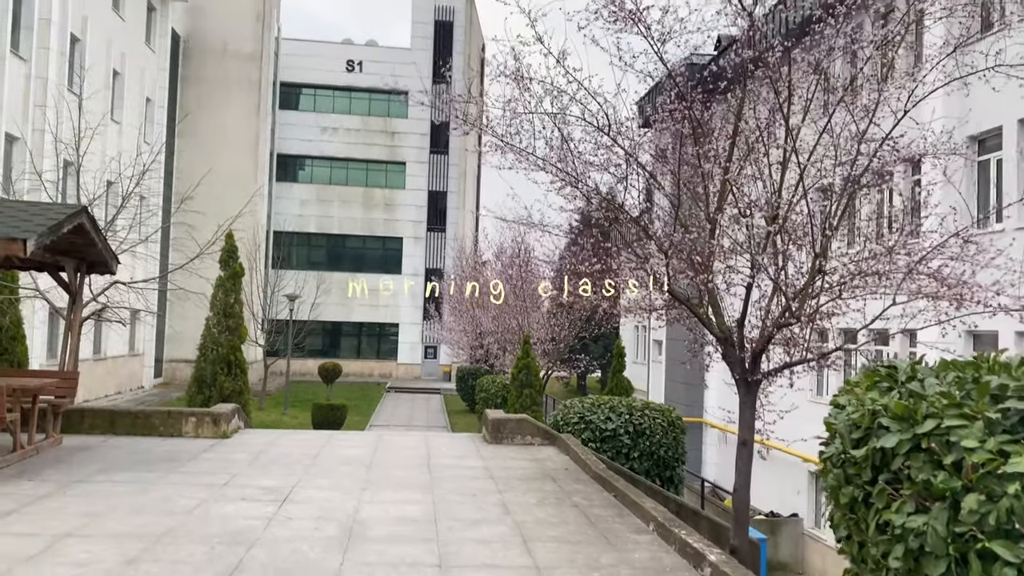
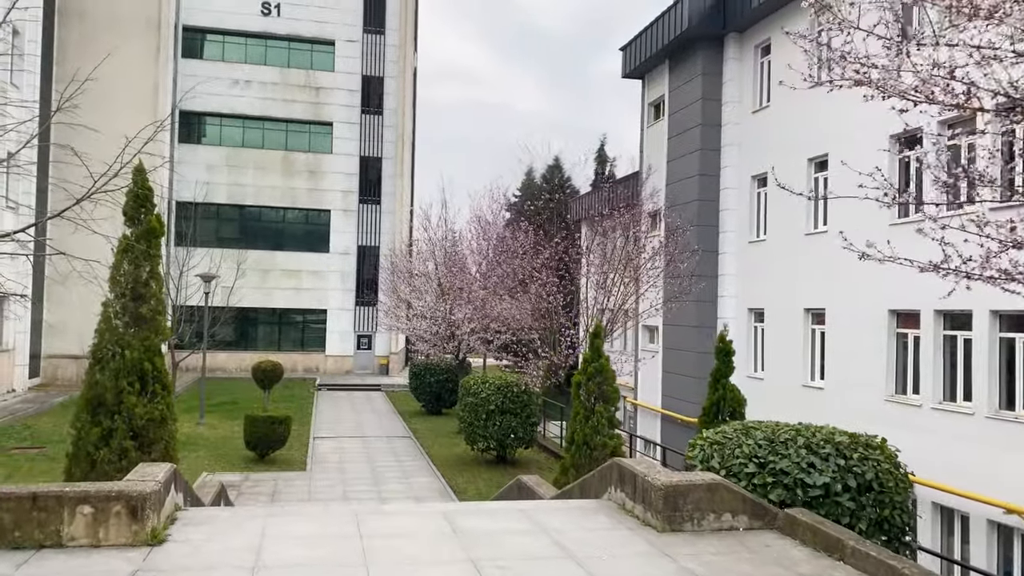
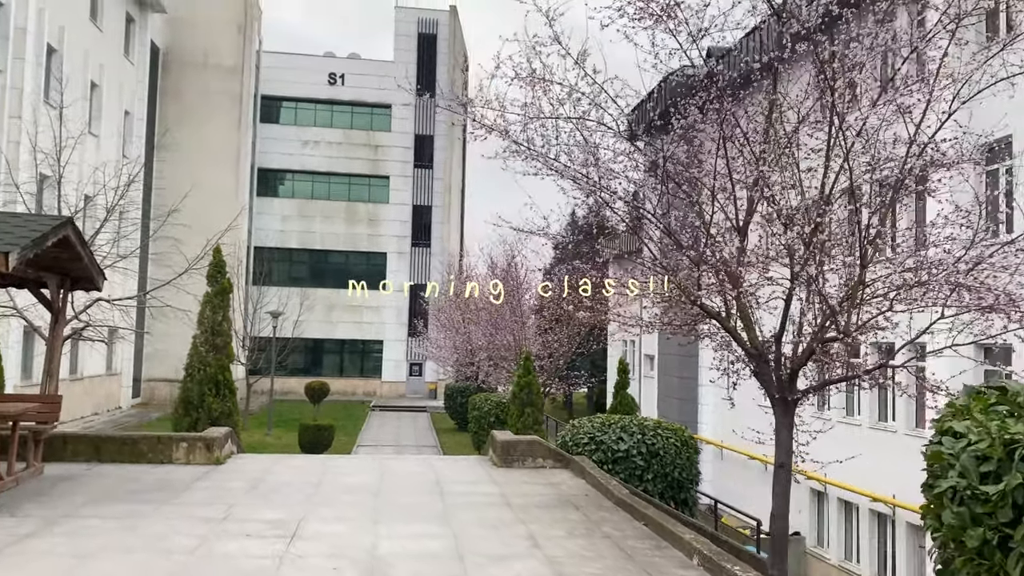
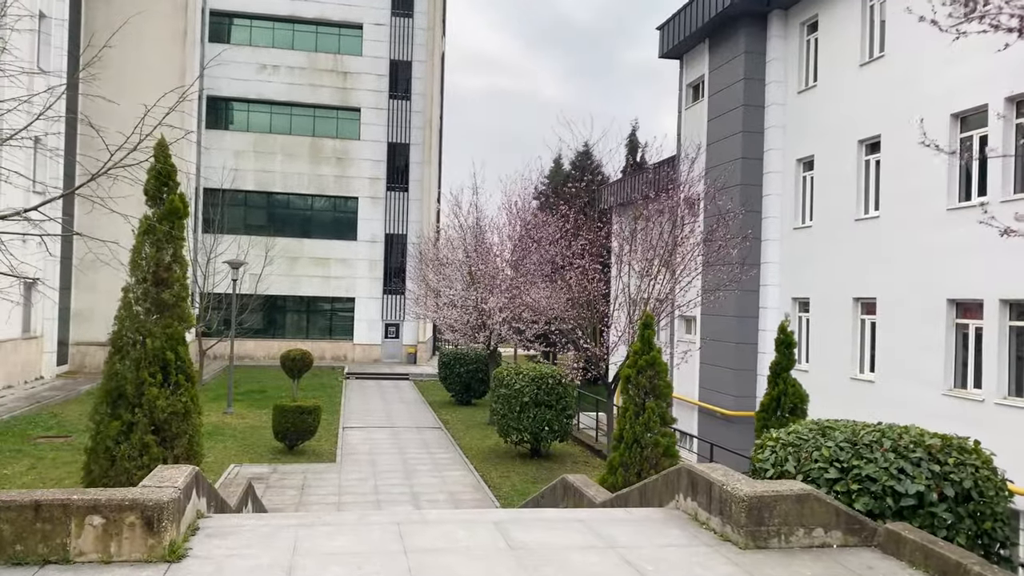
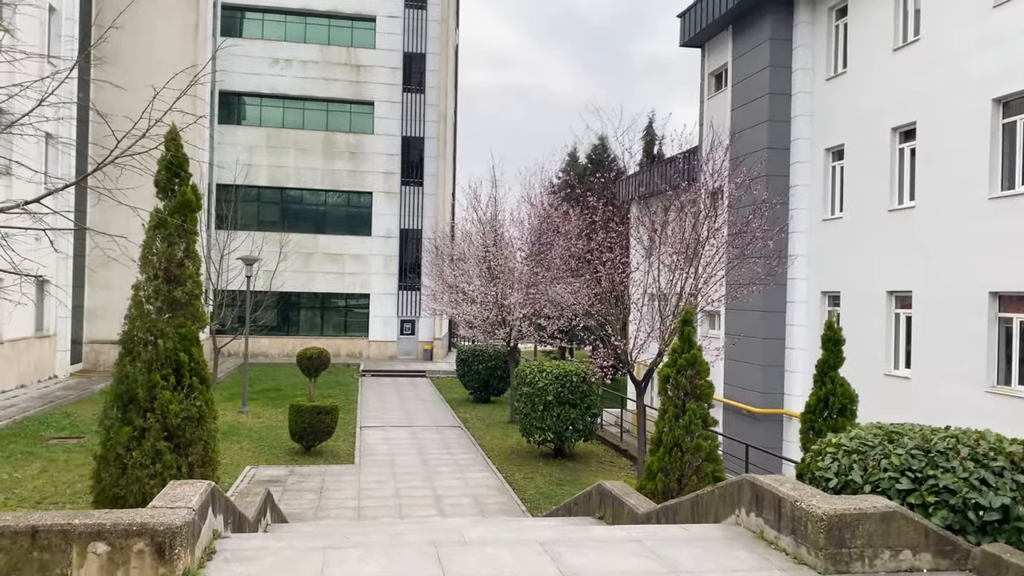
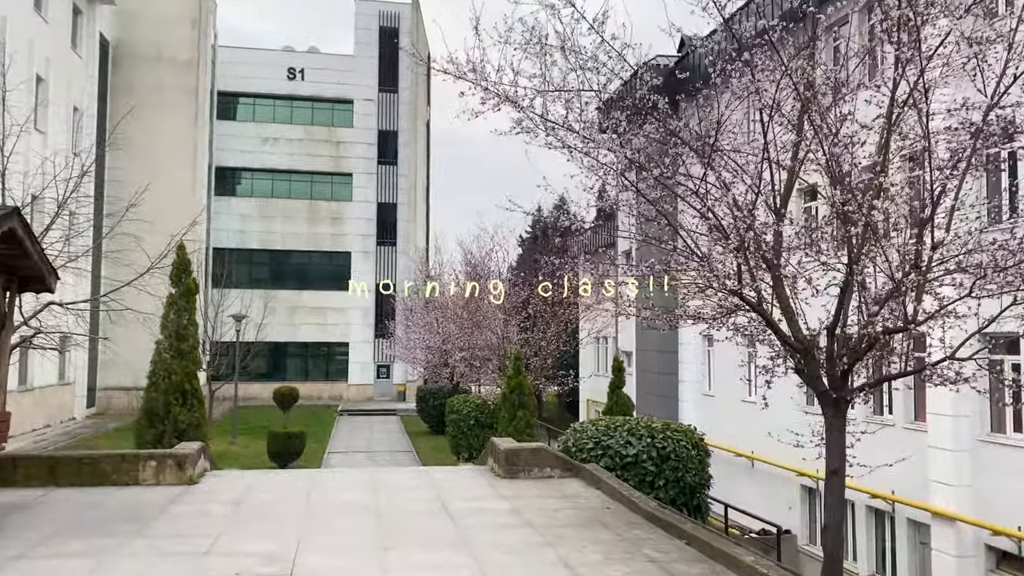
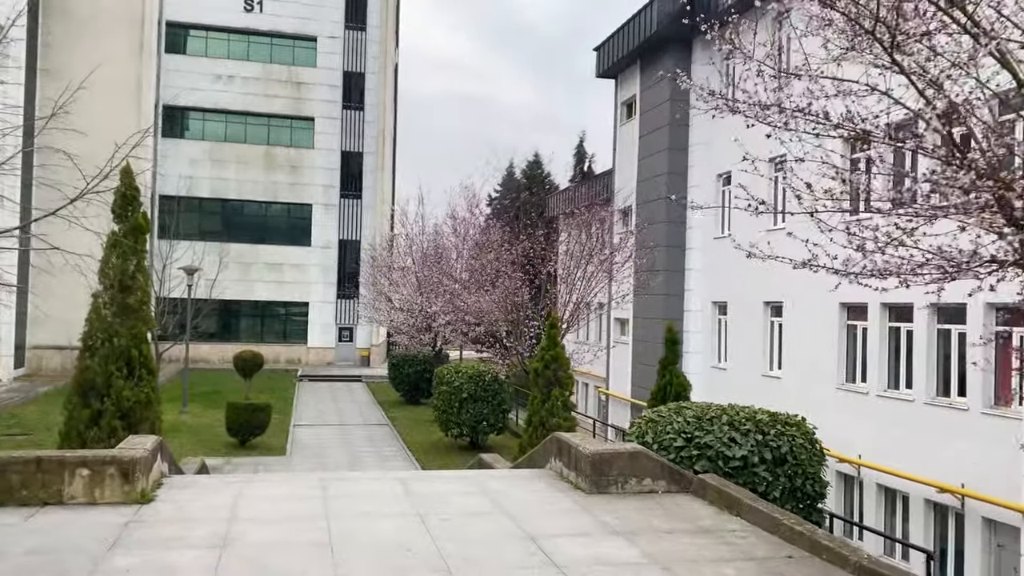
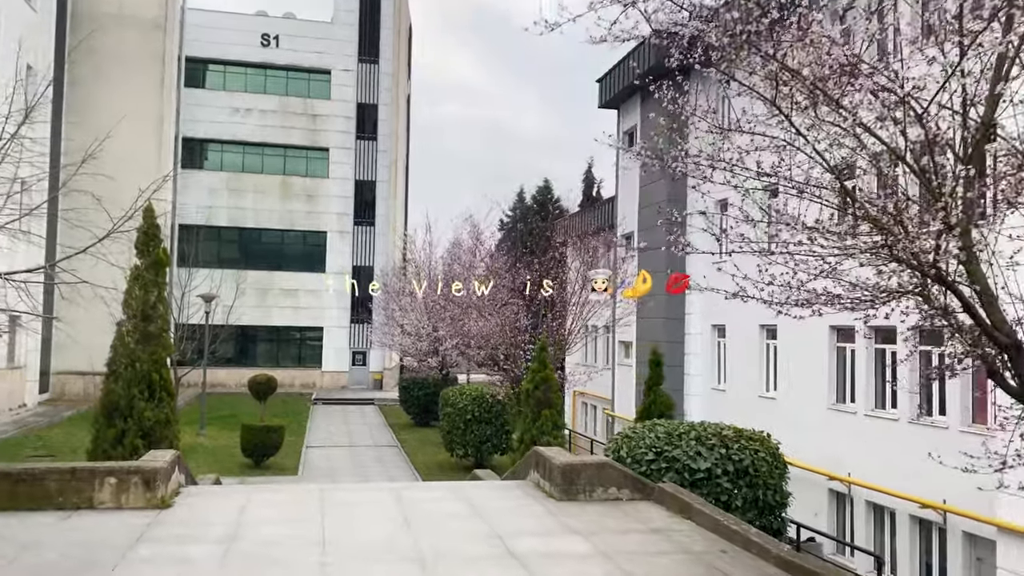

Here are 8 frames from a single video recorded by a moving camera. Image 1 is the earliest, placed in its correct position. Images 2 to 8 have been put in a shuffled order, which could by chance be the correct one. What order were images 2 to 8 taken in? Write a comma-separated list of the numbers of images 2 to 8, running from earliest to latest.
3, 6, 8, 7, 2, 4, 5
